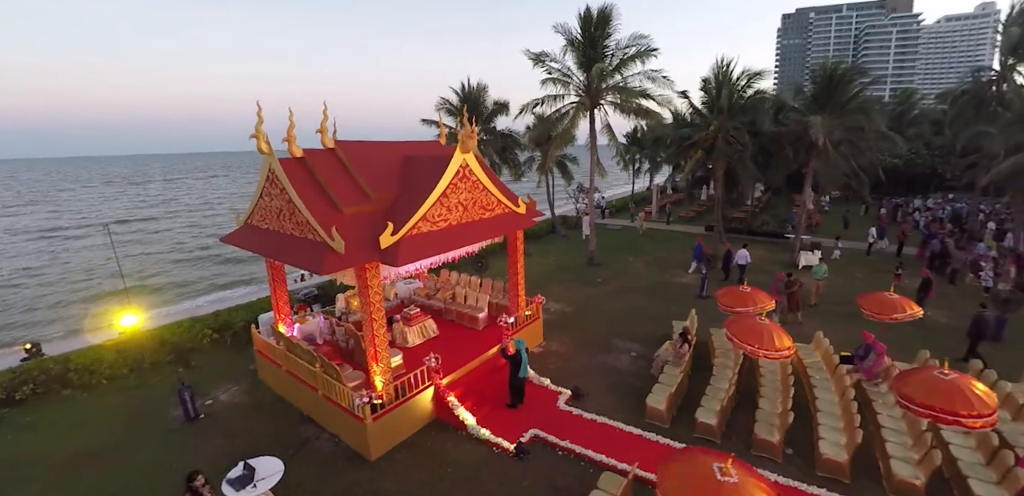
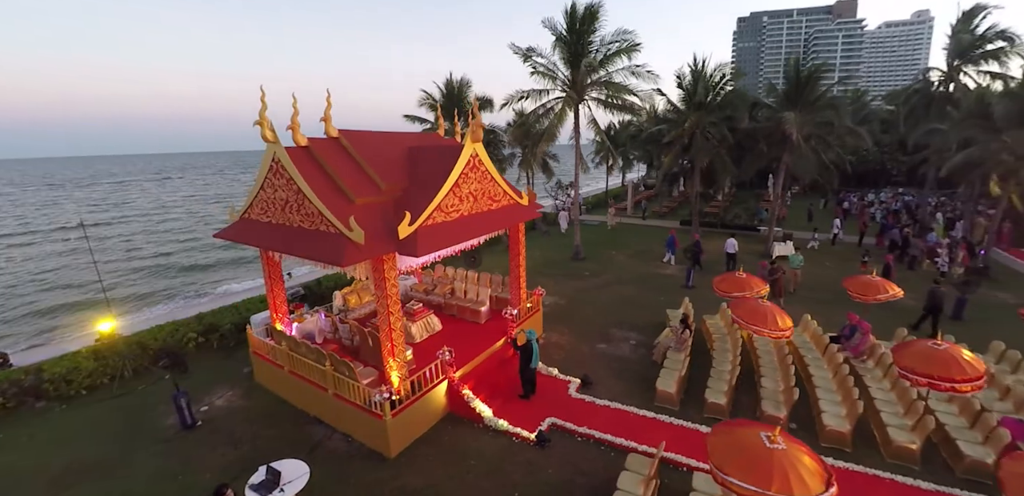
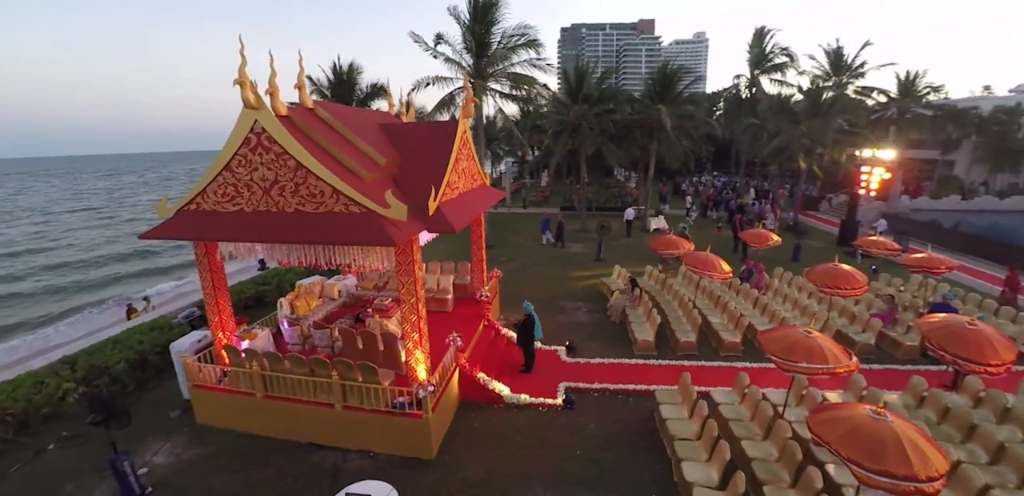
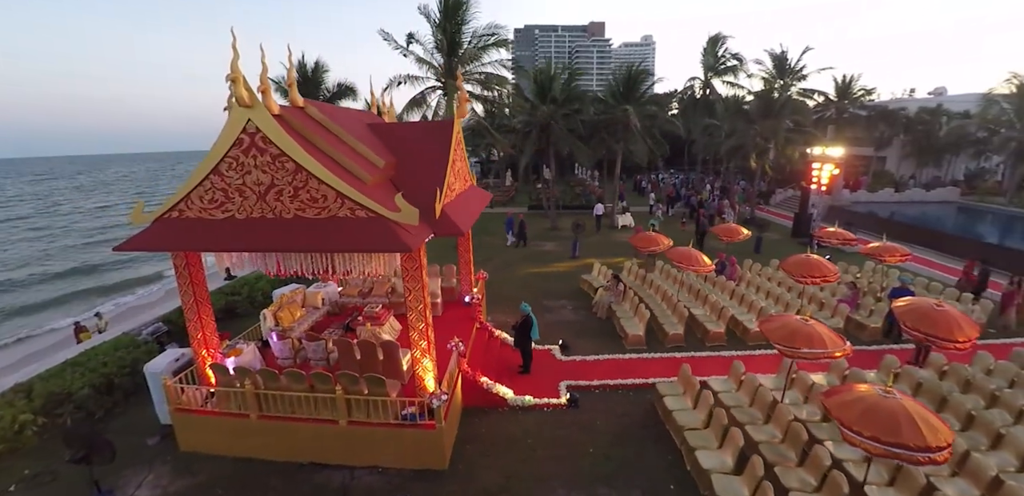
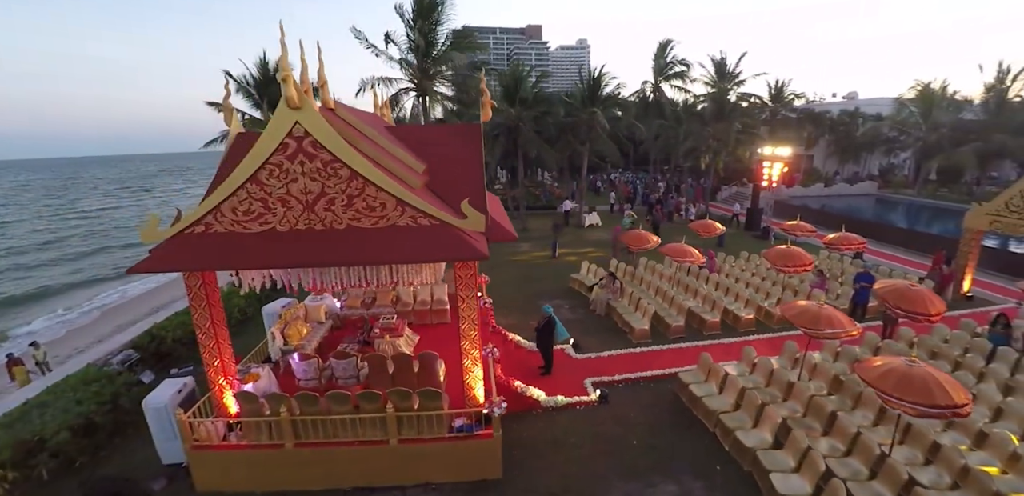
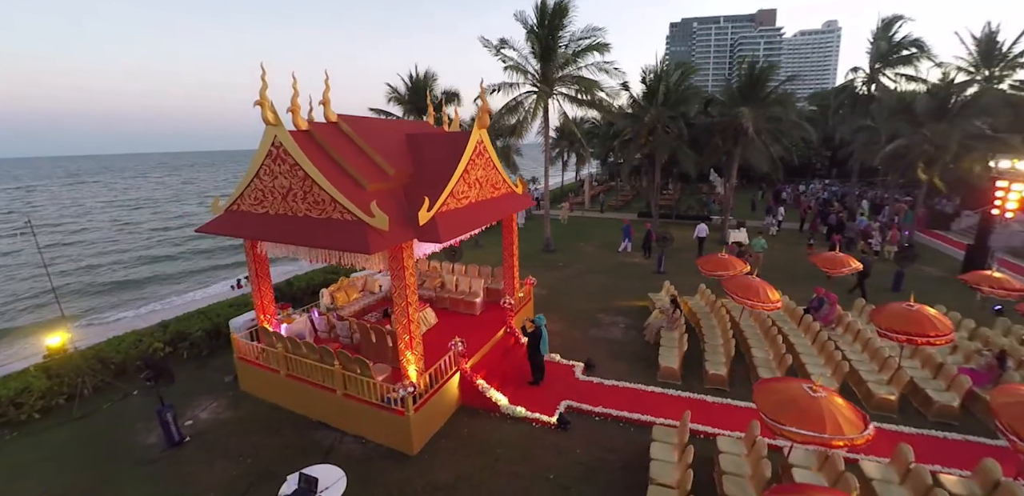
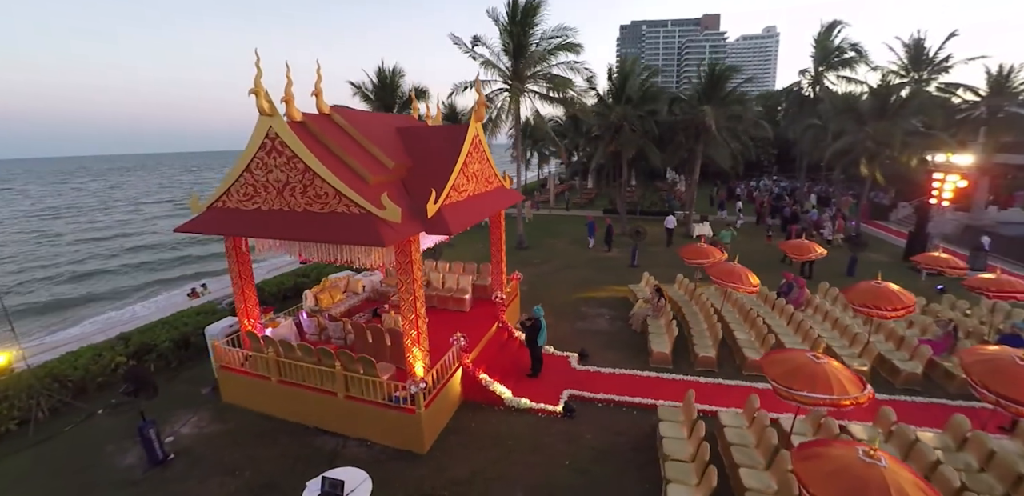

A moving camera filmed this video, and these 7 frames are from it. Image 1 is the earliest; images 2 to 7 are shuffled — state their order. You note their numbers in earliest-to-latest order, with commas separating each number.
2, 6, 7, 3, 4, 5
